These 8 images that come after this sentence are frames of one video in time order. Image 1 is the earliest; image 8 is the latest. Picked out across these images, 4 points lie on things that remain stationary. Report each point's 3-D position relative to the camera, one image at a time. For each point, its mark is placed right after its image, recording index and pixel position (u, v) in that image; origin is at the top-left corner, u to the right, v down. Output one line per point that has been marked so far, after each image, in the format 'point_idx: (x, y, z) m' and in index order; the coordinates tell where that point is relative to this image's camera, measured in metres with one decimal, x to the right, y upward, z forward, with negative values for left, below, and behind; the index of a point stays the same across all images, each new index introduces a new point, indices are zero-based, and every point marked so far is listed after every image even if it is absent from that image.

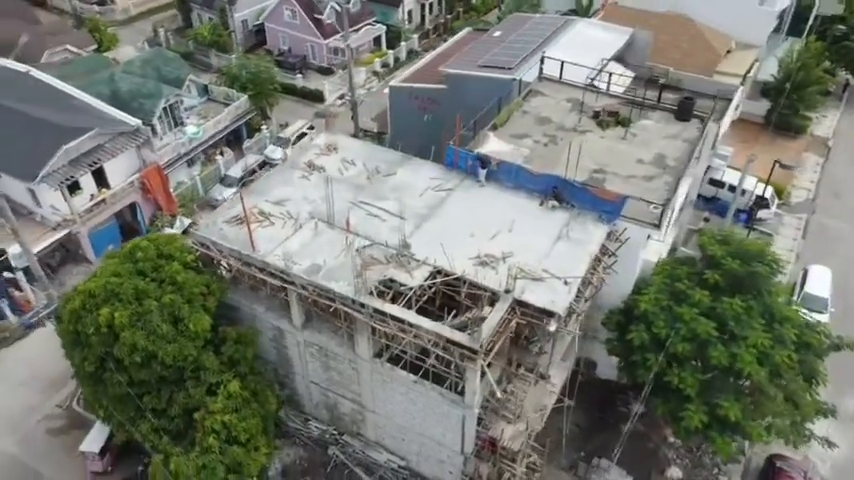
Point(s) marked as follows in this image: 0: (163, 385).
0: (-7.6, -4.2, +19.7) m
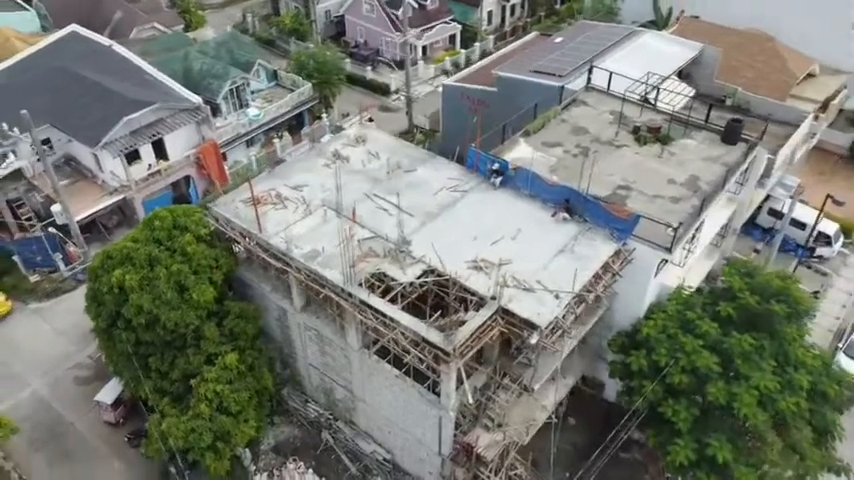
0: (-8.0, -3.3, +20.8) m
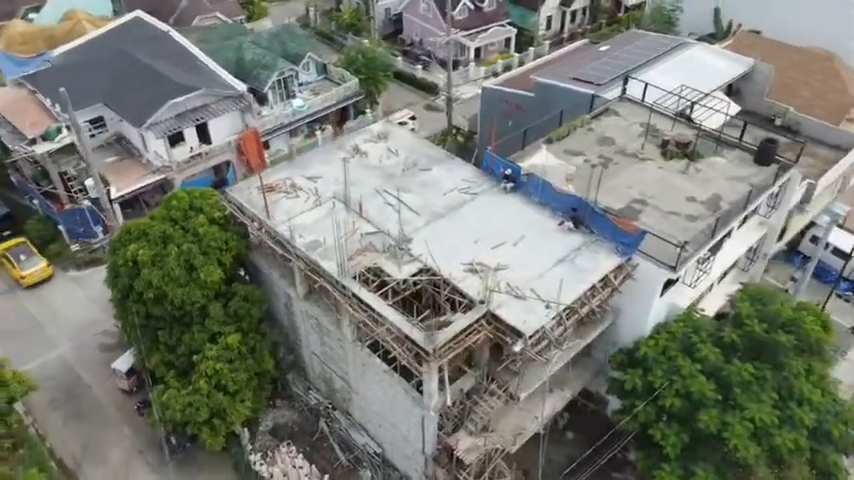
0: (-8.0, -2.7, +21.6) m
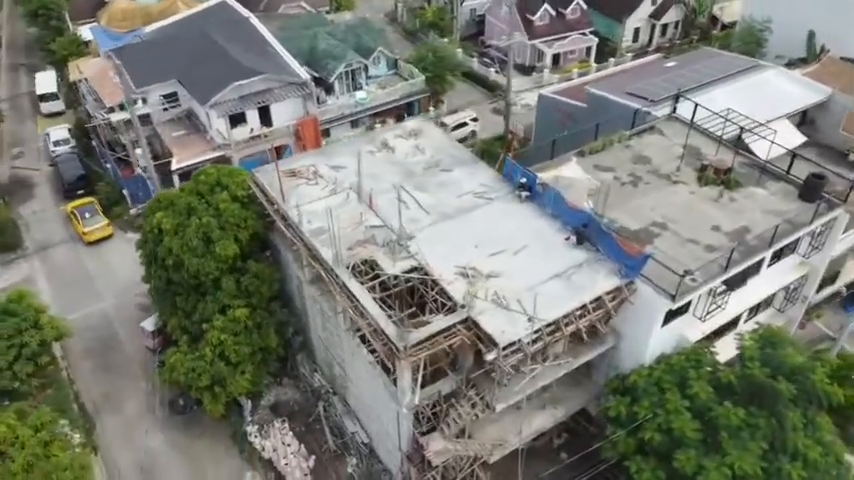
0: (-7.9, -1.7, +22.8) m
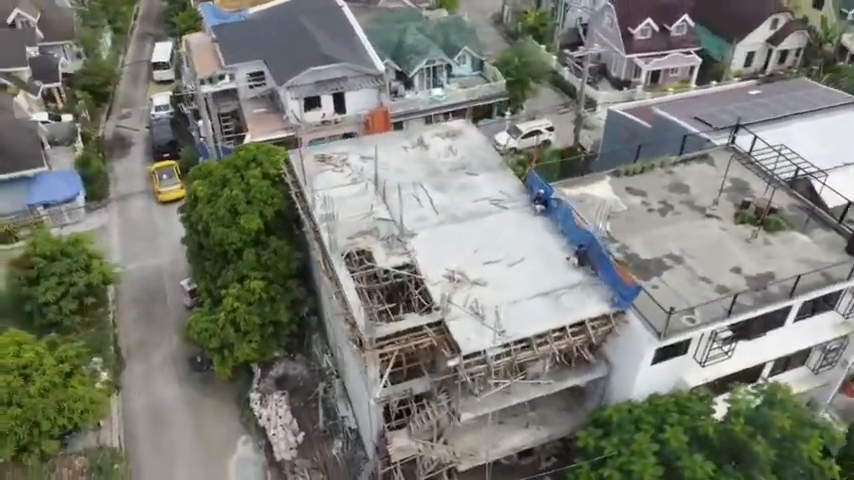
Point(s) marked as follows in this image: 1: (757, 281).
0: (-7.5, -0.7, +24.2) m
1: (+9.1, -1.1, +18.8) m
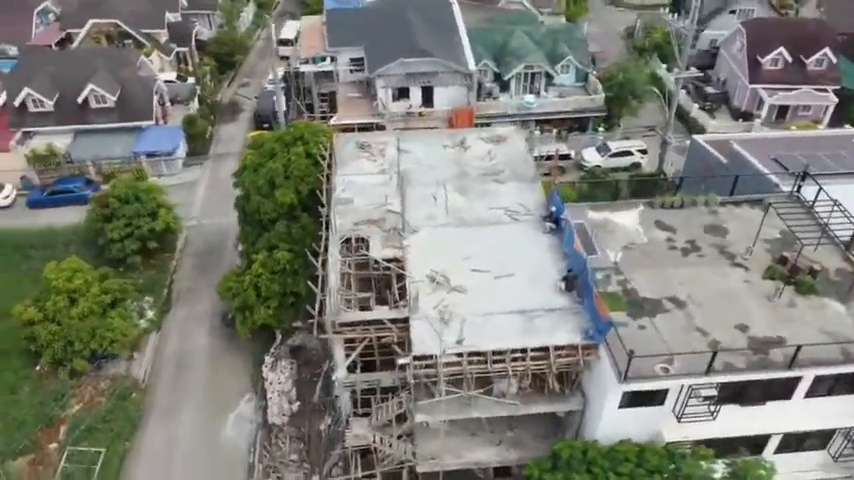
0: (-6.4, +0.6, +25.7) m
1: (+8.3, -2.6, +17.0) m
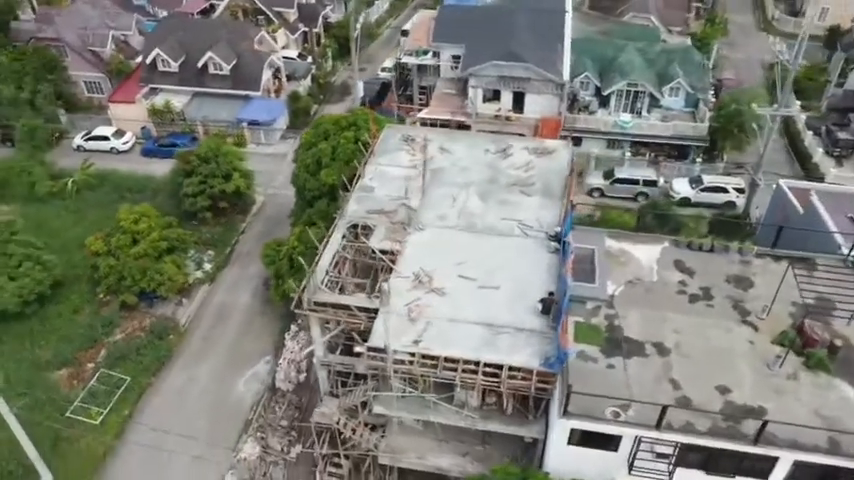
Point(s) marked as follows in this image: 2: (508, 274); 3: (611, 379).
0: (-4.9, +1.6, +27.0) m
1: (+7.0, -3.9, +15.4) m
2: (+2.3, -0.9, +18.8) m
3: (+4.4, -3.3, +16.1) m
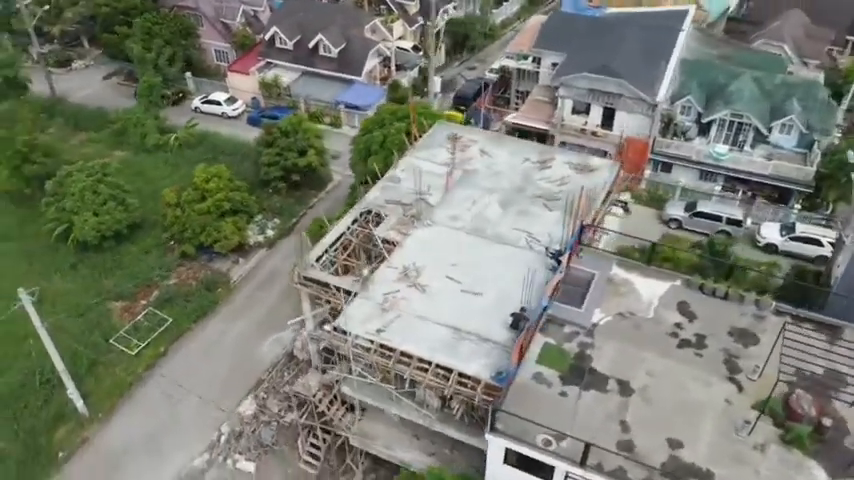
0: (-2.9, +2.3, +27.9) m
1: (+5.3, -4.8, +14.2) m
2: (+1.9, -1.2, +18.5) m
3: (+3.0, -3.8, +15.4) m
